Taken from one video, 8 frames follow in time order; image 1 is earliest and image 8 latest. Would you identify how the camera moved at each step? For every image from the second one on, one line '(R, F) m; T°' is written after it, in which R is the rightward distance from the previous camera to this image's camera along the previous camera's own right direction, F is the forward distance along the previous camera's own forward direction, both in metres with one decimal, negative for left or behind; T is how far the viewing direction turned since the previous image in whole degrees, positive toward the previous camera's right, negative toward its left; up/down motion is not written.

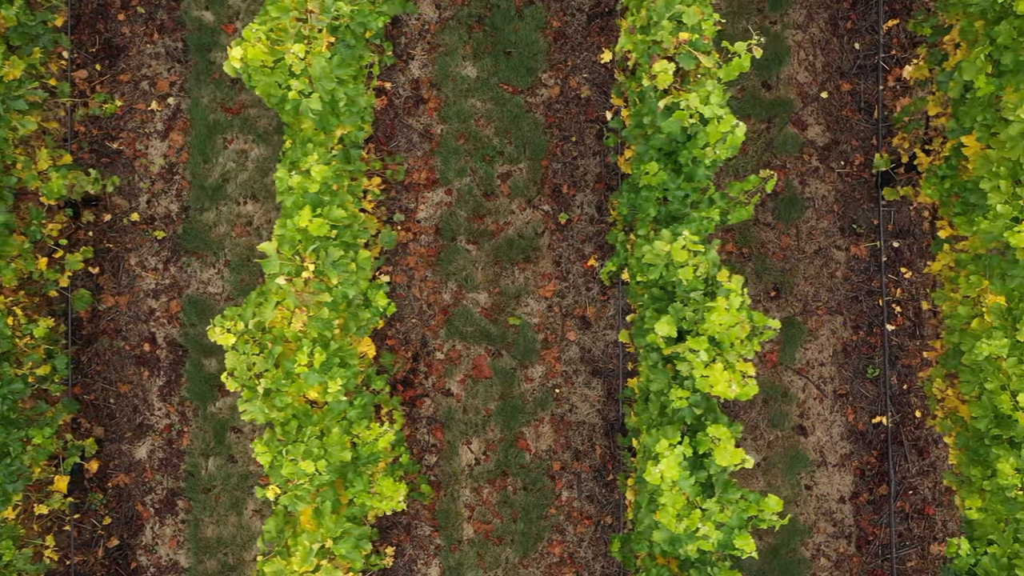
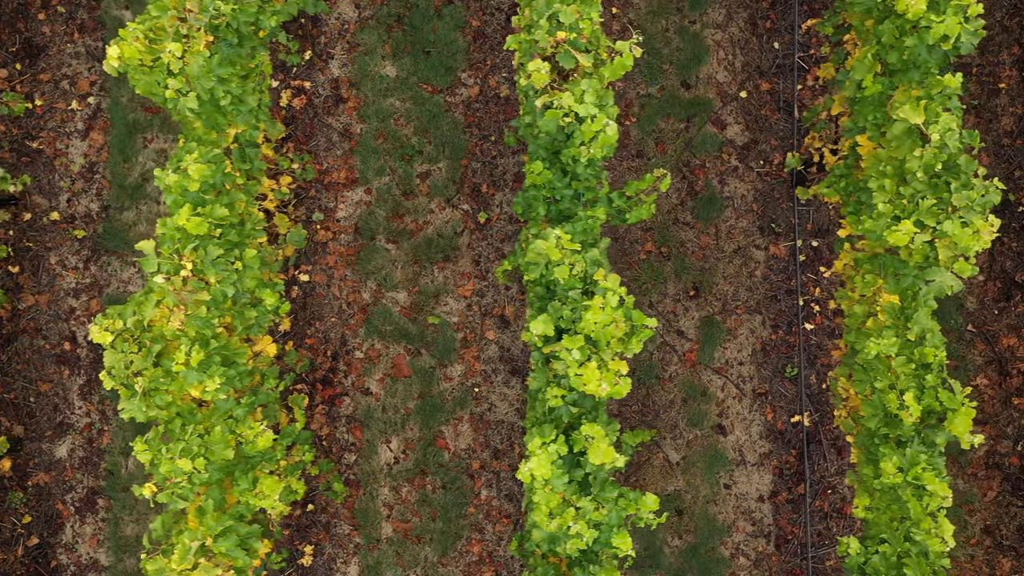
(+0.5, 0.0) m; 0°
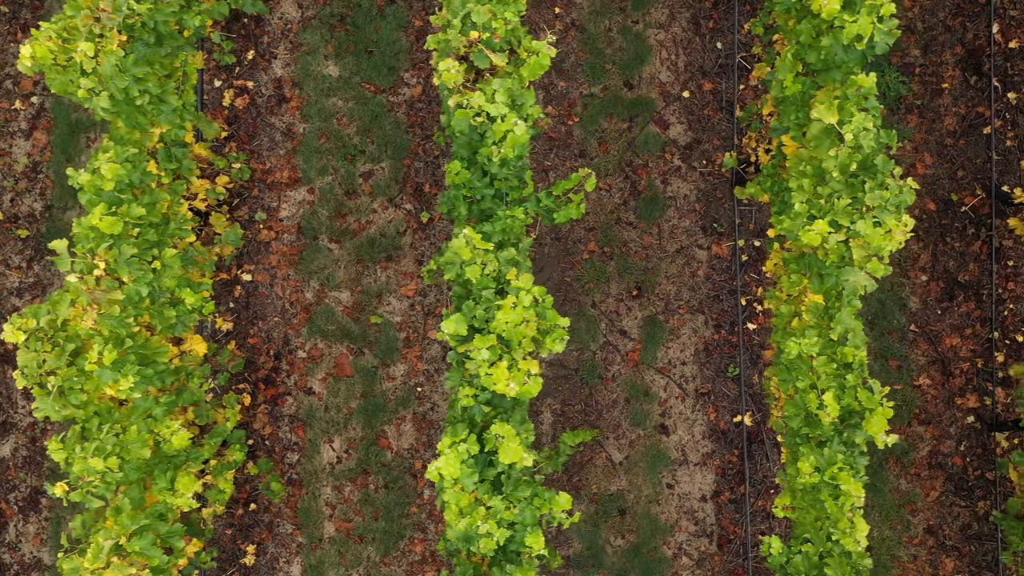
(+0.3, 0.0) m; 0°
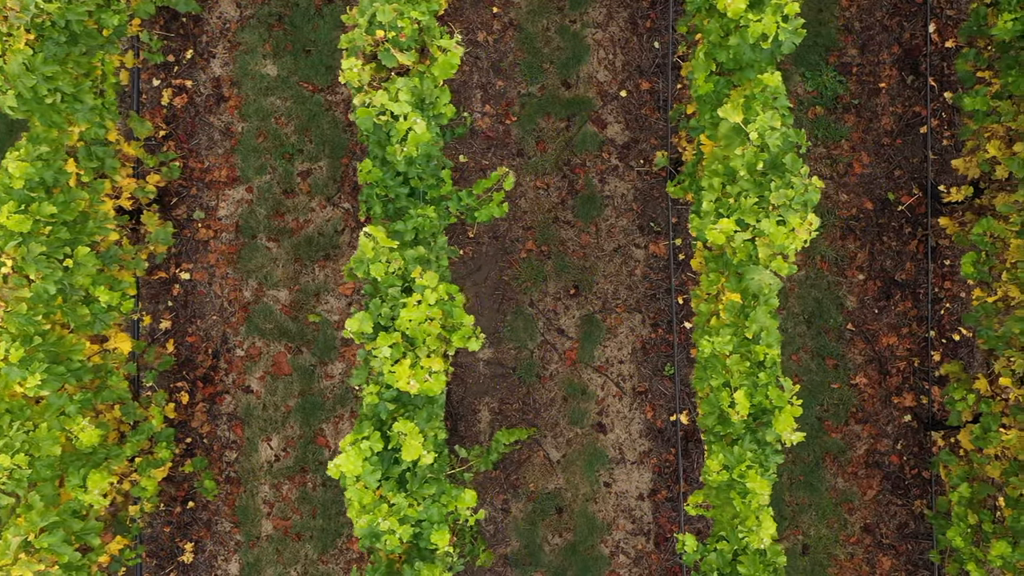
(+0.4, 0.0) m; 0°
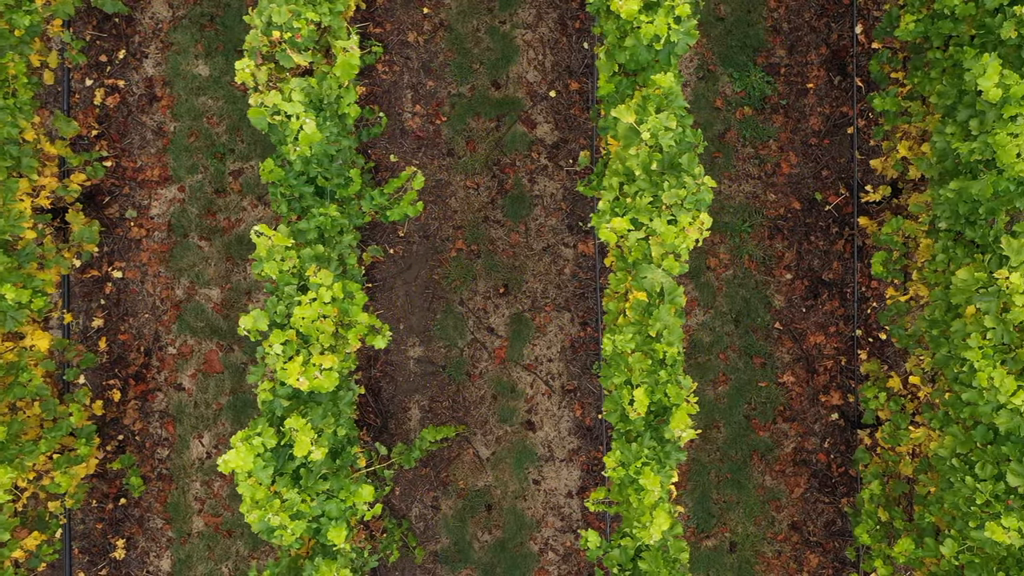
(+0.4, 0.0) m; 0°
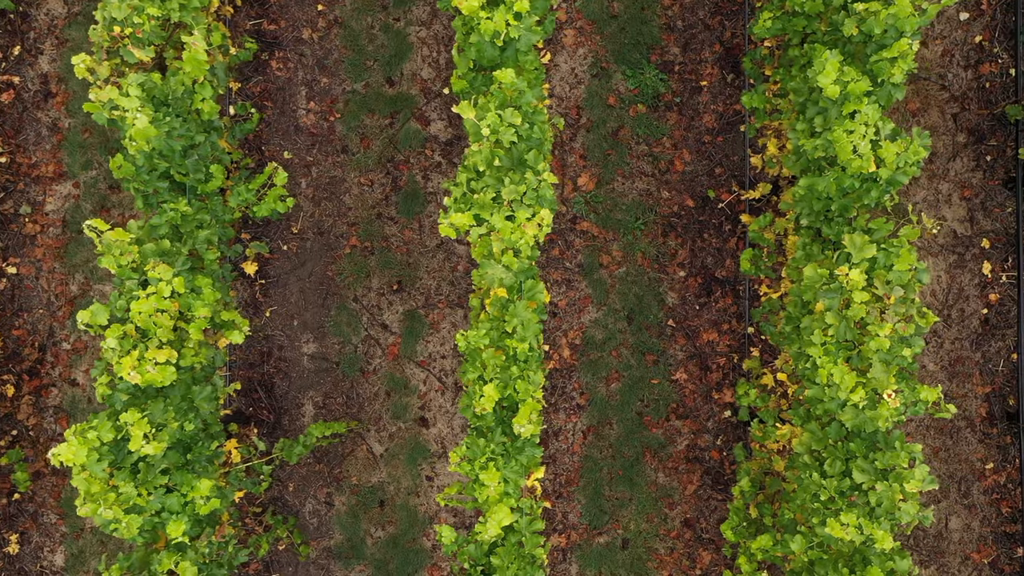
(+0.6, 0.0) m; 0°
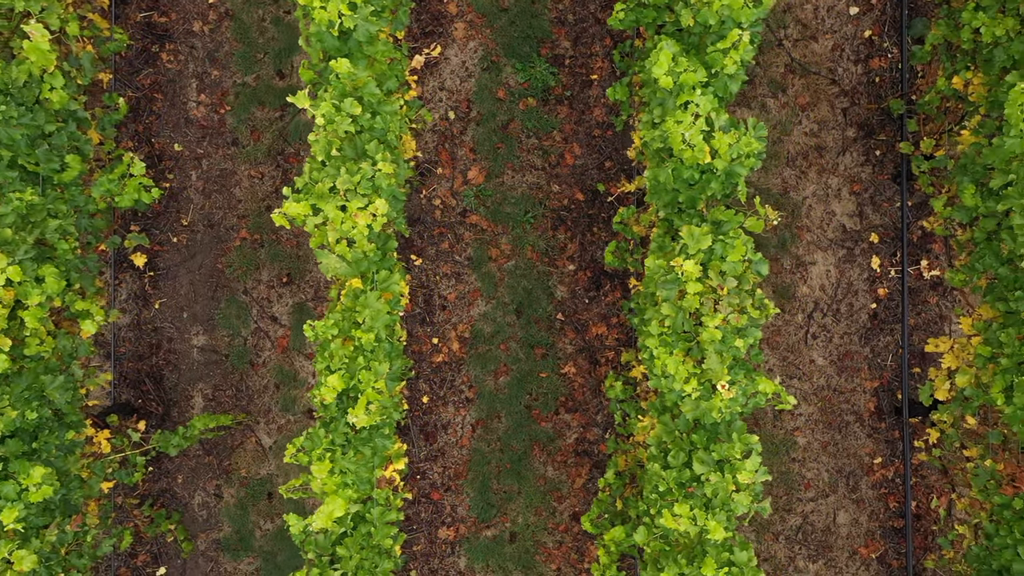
(+0.7, 0.0) m; 0°
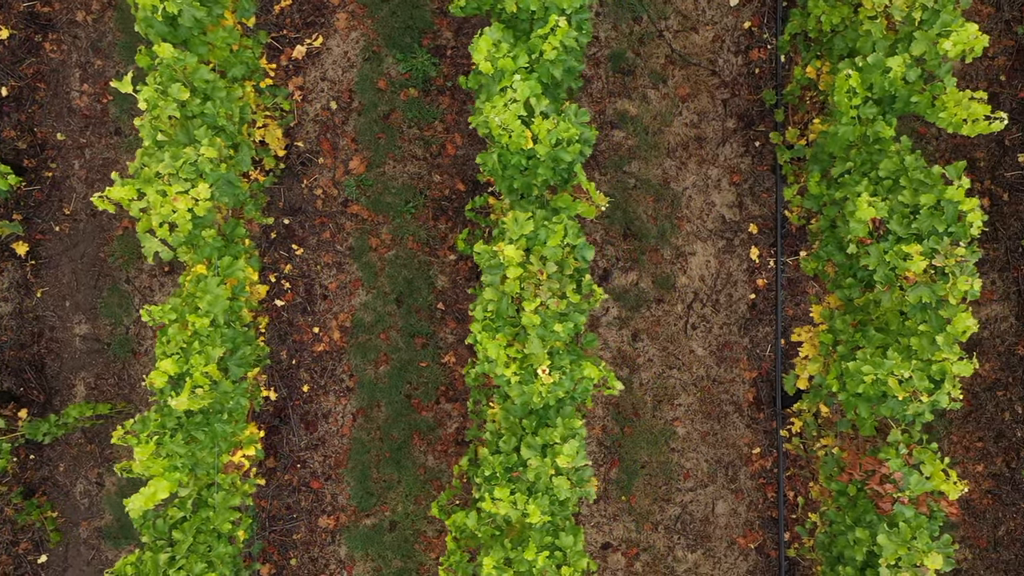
(+0.7, 0.0) m; 0°
